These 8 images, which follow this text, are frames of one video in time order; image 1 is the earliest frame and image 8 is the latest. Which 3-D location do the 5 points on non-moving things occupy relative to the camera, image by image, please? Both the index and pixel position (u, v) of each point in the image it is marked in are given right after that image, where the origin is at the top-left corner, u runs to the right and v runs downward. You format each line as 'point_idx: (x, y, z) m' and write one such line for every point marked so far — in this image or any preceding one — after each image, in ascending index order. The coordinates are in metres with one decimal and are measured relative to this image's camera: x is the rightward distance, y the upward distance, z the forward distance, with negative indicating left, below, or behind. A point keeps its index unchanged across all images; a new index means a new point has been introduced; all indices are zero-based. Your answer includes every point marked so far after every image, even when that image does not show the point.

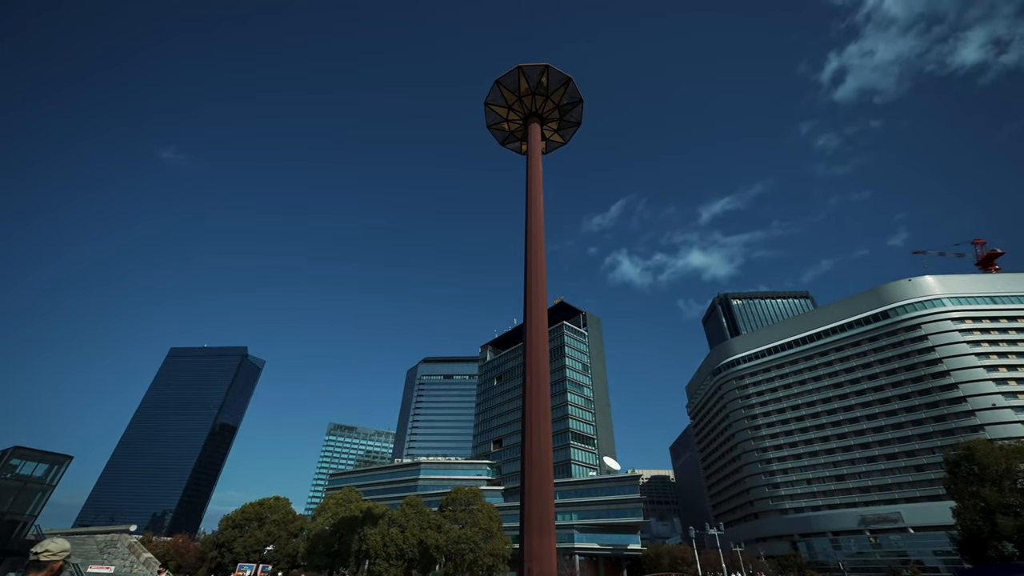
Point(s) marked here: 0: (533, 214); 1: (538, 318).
0: (+0.6, +2.9, +17.8) m
1: (+0.8, -1.1, +15.3) m
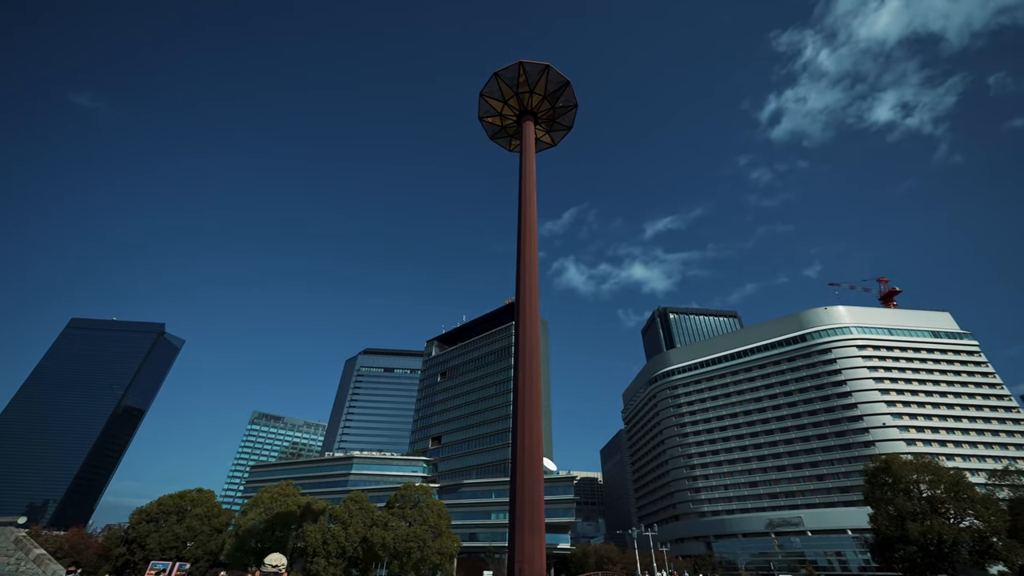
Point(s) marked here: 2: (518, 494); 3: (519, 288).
0: (+0.4, +3.0, +17.6) m
1: (+0.6, -1.0, +15.2) m
2: (+0.2, -6.1, +12.2) m
3: (+0.1, -0.1, +16.0) m
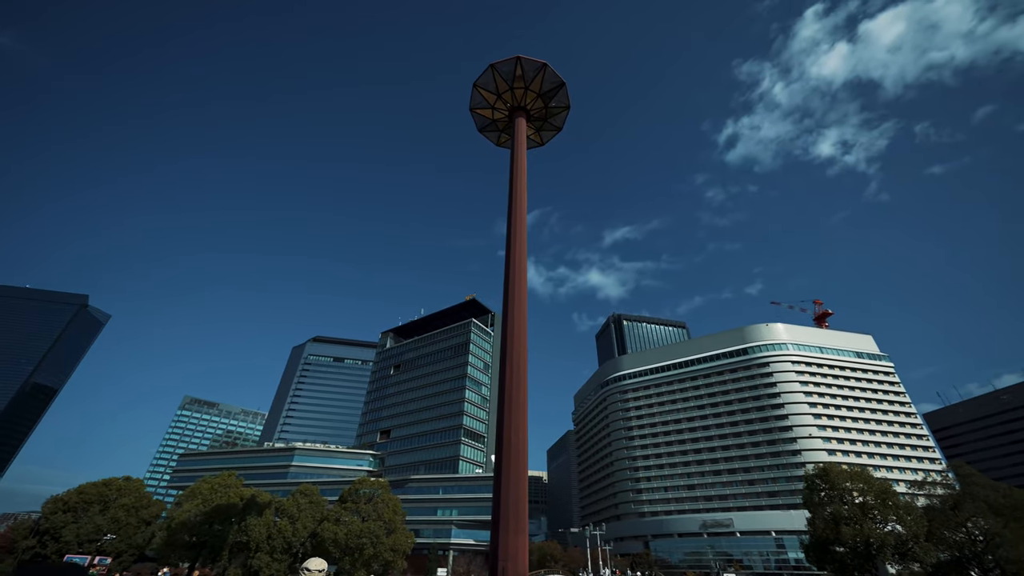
0: (0.0, +3.1, +17.4) m
1: (+0.2, -0.9, +15.0) m
2: (-0.3, -6.0, +12.0) m
3: (-0.3, +0.1, +15.8) m
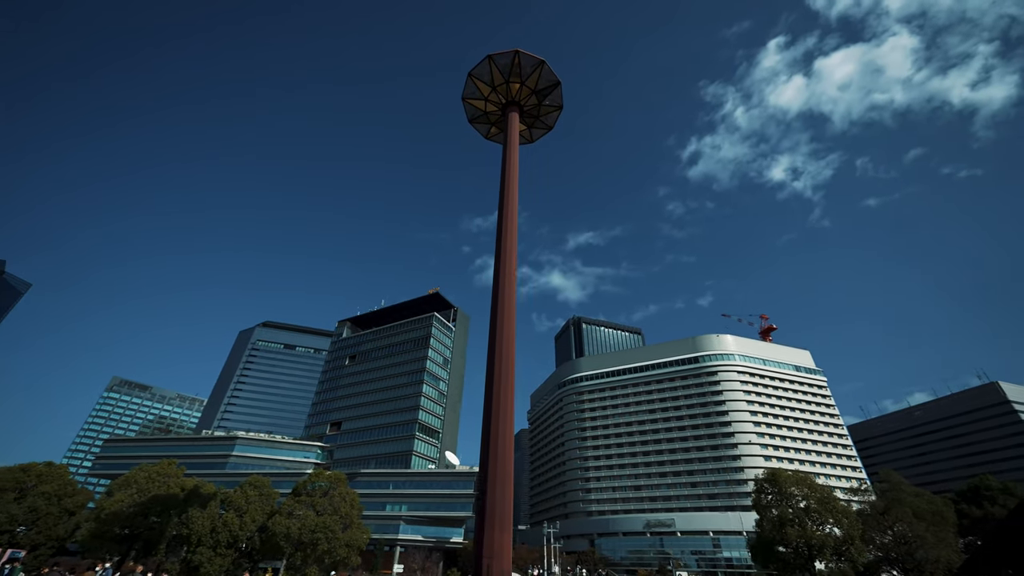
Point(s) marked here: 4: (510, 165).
0: (-0.3, +3.3, +17.2) m
1: (-0.2, -0.7, +14.9) m
2: (-0.7, -5.8, +11.9) m
3: (-0.6, +0.3, +15.6) m
4: (-0.1, +5.7, +19.3) m
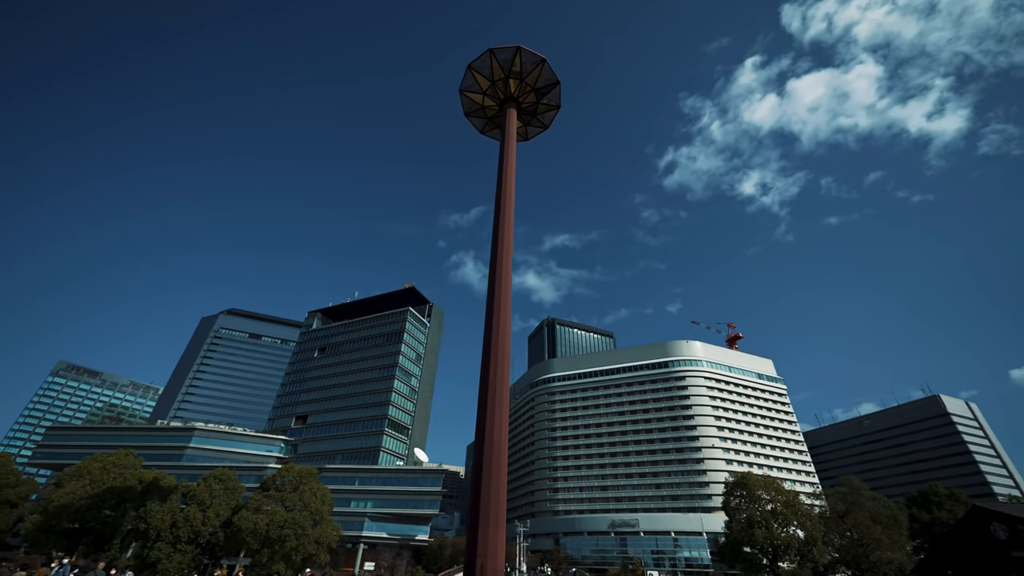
0: (-0.3, +3.5, +17.1) m
1: (-0.3, -0.6, +14.7) m
2: (-0.8, -5.6, +11.7) m
3: (-0.7, +0.5, +15.4) m
4: (-0.2, +5.8, +19.2) m
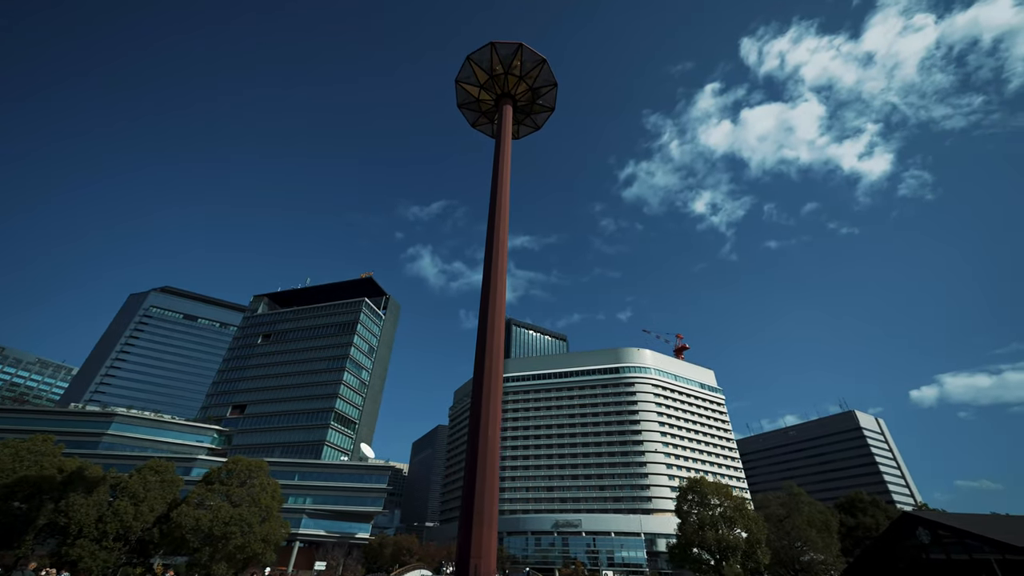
0: (-0.4, +3.6, +16.9) m
1: (-0.4, -0.5, +14.5) m
2: (-1.0, -5.5, +11.4) m
3: (-0.8, +0.6, +15.2) m
4: (-0.3, +5.9, +19.0) m
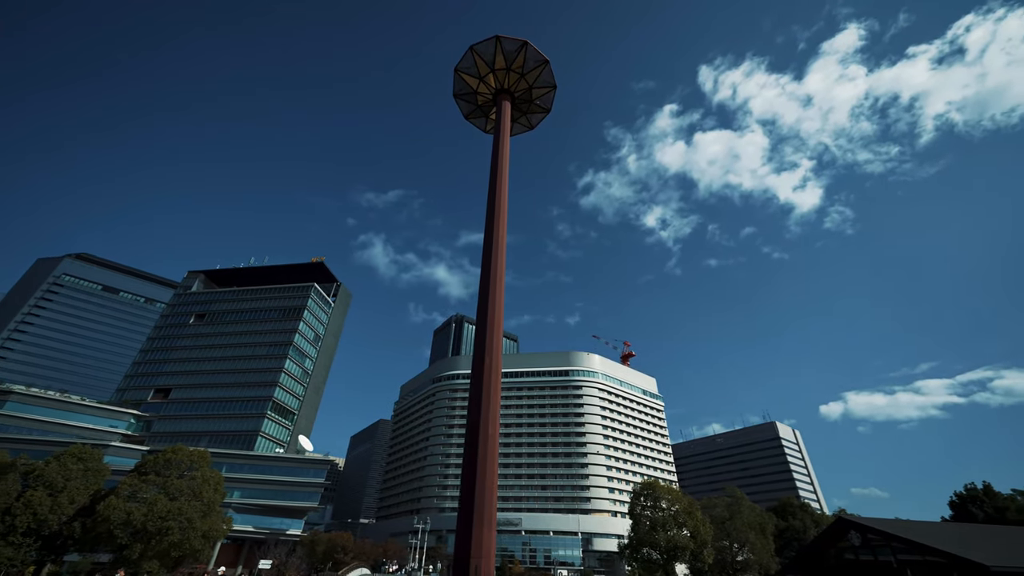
0: (-0.3, +3.7, +16.7) m
1: (-0.4, -0.4, +14.3) m
2: (-1.0, -5.4, +11.2) m
3: (-0.8, +0.7, +14.9) m
4: (-0.3, +6.1, +18.8) m
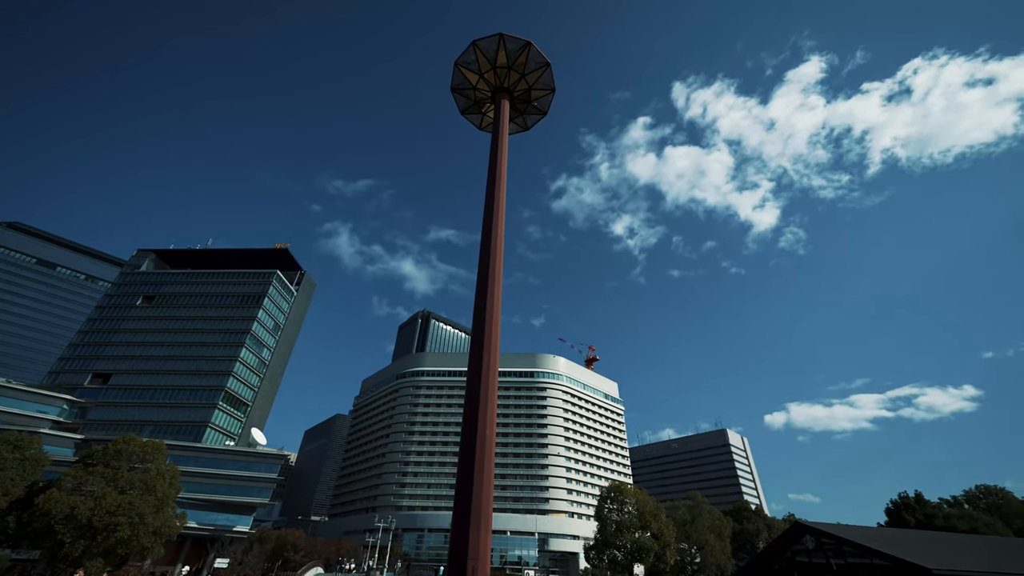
0: (-0.3, +3.7, +16.6) m
1: (-0.4, -0.4, +14.2) m
2: (-1.1, -5.3, +11.1) m
3: (-0.8, +0.8, +14.8) m
4: (-0.3, +6.1, +18.7) m
